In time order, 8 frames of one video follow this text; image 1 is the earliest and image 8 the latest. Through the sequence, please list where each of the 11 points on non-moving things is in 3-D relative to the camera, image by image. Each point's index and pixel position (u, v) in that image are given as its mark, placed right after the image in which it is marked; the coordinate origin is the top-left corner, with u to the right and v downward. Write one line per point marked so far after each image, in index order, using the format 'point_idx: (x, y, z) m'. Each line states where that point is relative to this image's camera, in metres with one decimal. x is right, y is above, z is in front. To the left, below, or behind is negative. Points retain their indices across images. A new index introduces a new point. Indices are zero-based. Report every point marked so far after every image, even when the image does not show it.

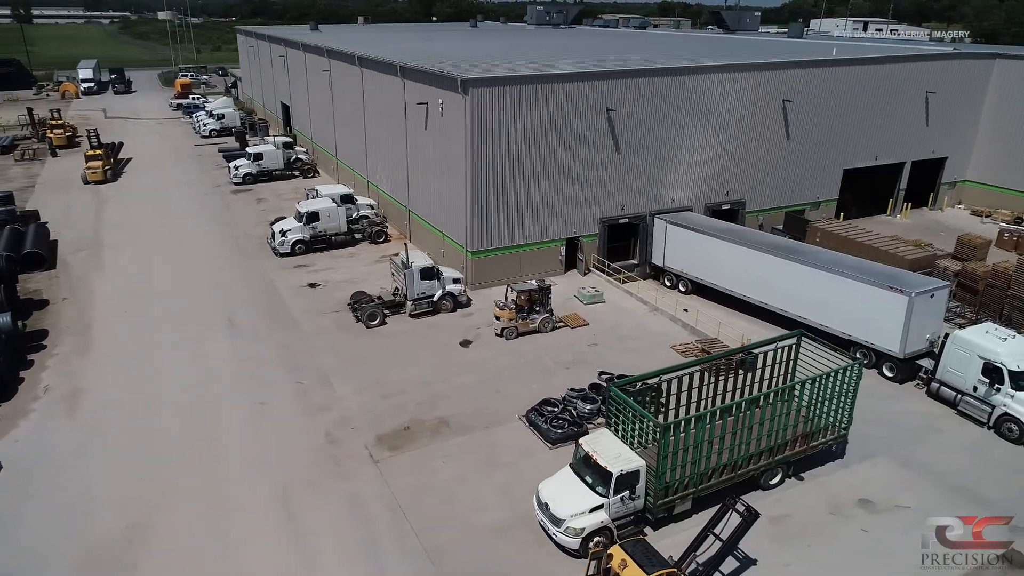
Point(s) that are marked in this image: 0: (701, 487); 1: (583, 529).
0: (+4.1, -4.4, +15.5) m
1: (+1.4, -4.8, +14.3) m
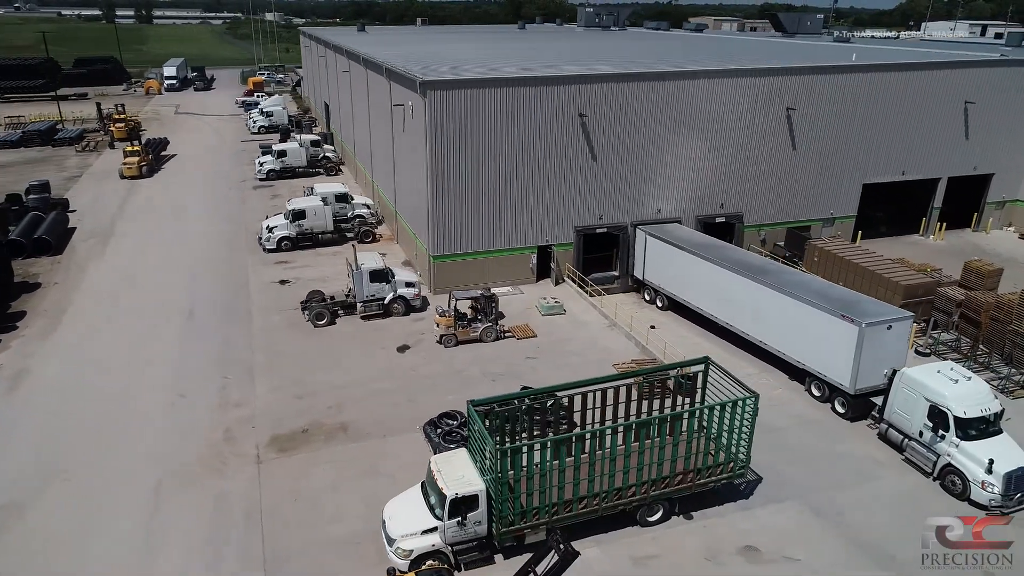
0: (+0.9, -4.7, +14.6) m
1: (-2.0, -5.1, +13.7) m
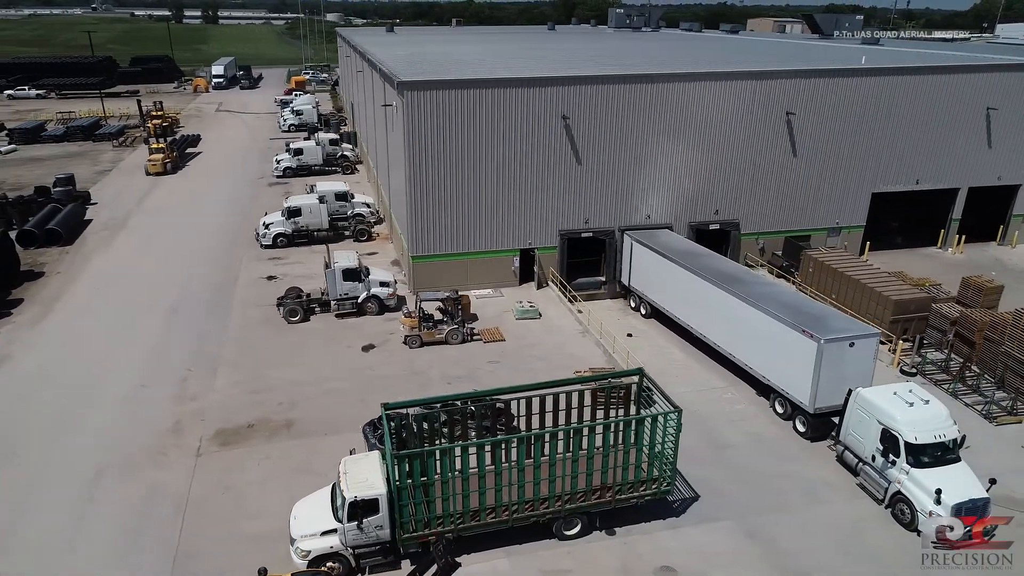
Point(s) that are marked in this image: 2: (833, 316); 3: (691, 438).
0: (-1.0, -4.8, +14.4) m
1: (-3.9, -5.1, +13.7) m
2: (+8.8, -0.8, +19.6) m
3: (+4.7, -4.1, +19.0) m
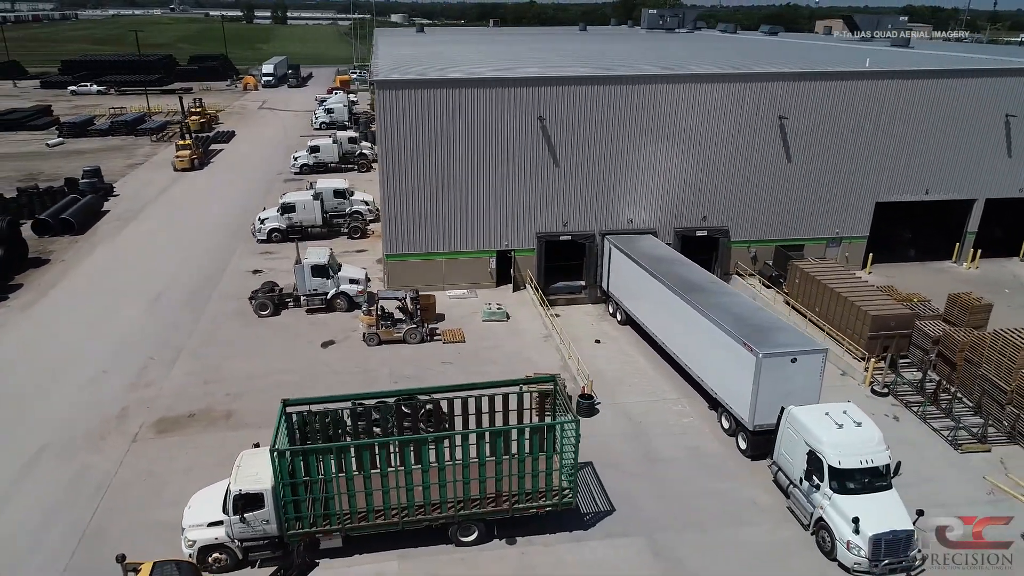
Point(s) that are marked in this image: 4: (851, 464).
0: (-3.3, -4.8, +14.4) m
1: (-6.2, -5.0, +14.0) m
2: (+7.1, -1.1, +18.7) m
3: (+2.9, -4.3, +18.5) m
4: (+7.2, -3.8, +15.0) m
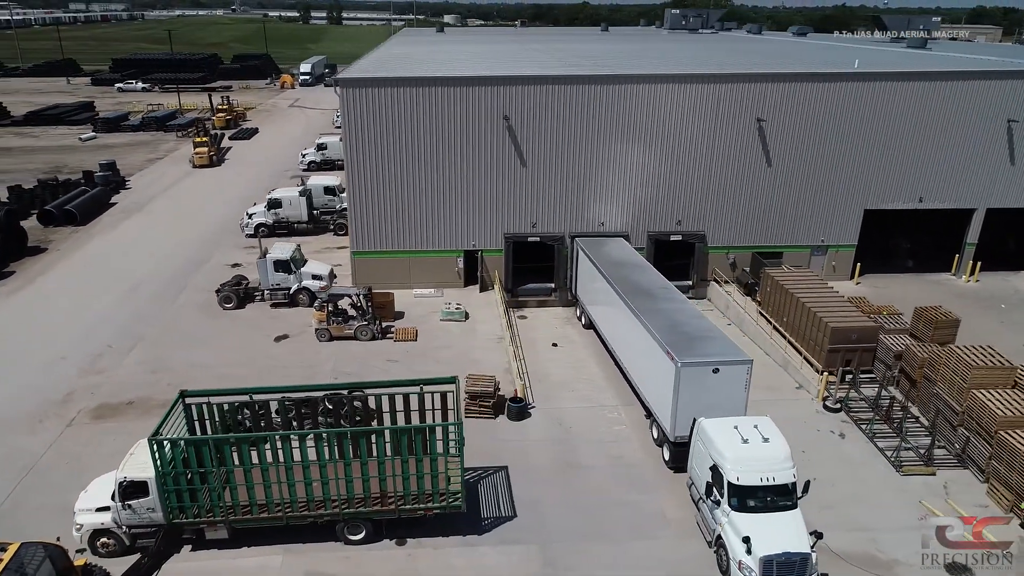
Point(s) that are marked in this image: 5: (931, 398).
0: (-5.7, -4.7, +14.5) m
1: (-8.6, -4.8, +14.3) m
2: (+5.1, -1.3, +18.1) m
3: (+0.8, -4.3, +18.2) m
4: (+4.8, -3.9, +14.4) m
5: (+11.6, -3.0, +19.6) m
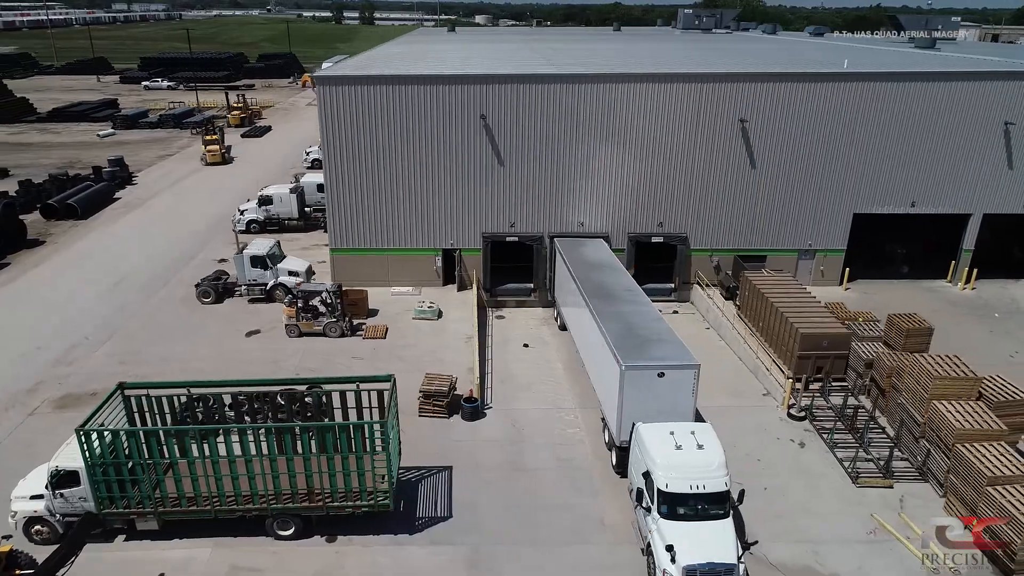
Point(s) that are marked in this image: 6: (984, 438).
0: (-7.2, -4.6, +14.6) m
1: (-10.2, -4.6, +14.6) m
2: (+3.8, -1.4, +17.8) m
3: (-0.6, -4.3, +18.0) m
4: (+3.3, -4.0, +14.1) m
5: (+10.3, -3.2, +19.0) m
6: (+11.0, -3.5, +16.6) m
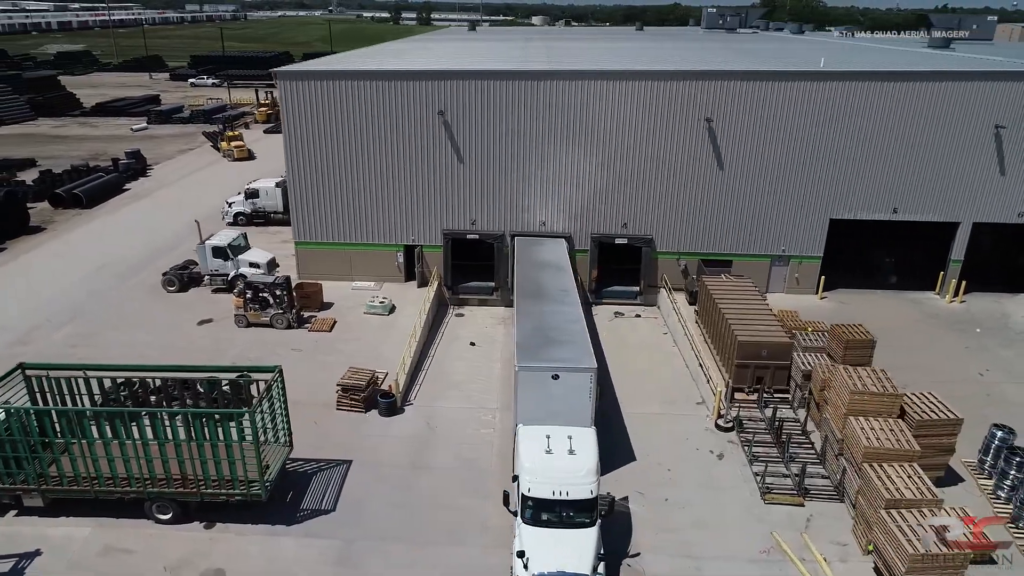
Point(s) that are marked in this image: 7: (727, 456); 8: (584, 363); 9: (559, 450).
0: (-9.8, -4.3, +15.1) m
1: (-12.8, -4.2, +15.2) m
2: (+1.4, -1.4, +17.3) m
3: (-3.0, -4.2, +17.9) m
4: (+0.6, -4.0, +13.7) m
5: (+7.9, -3.4, +18.1) m
6: (+8.4, -3.7, +15.6) m
7: (+5.6, -4.3, +18.2) m
8: (+1.7, -1.7, +16.5) m
9: (+1.0, -3.3, +14.3) m
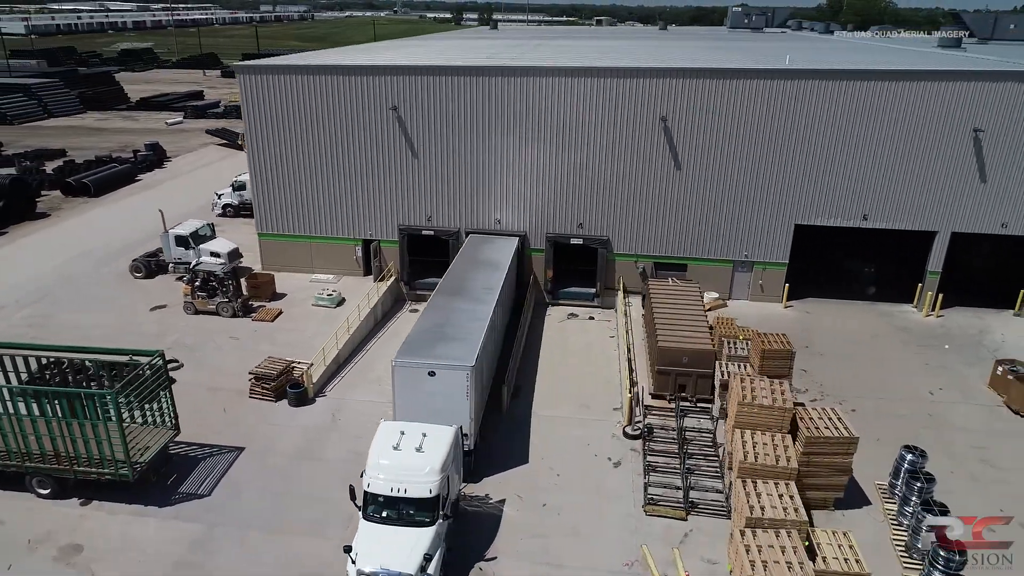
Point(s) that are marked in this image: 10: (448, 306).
0: (-12.8, -3.8, +15.8) m
1: (-15.7, -3.6, +16.2) m
2: (-1.3, -1.3, +17.1) m
3: (-5.7, -4.0, +18.1) m
4: (-2.5, -3.9, +13.6) m
5: (+5.2, -3.6, +17.3) m
6: (+5.5, -3.9, +14.8) m
7: (+2.8, -4.4, +17.6) m
8: (-1.0, -1.7, +16.3) m
9: (-2.0, -3.2, +14.1) m
10: (-1.8, -0.5, +19.7) m
